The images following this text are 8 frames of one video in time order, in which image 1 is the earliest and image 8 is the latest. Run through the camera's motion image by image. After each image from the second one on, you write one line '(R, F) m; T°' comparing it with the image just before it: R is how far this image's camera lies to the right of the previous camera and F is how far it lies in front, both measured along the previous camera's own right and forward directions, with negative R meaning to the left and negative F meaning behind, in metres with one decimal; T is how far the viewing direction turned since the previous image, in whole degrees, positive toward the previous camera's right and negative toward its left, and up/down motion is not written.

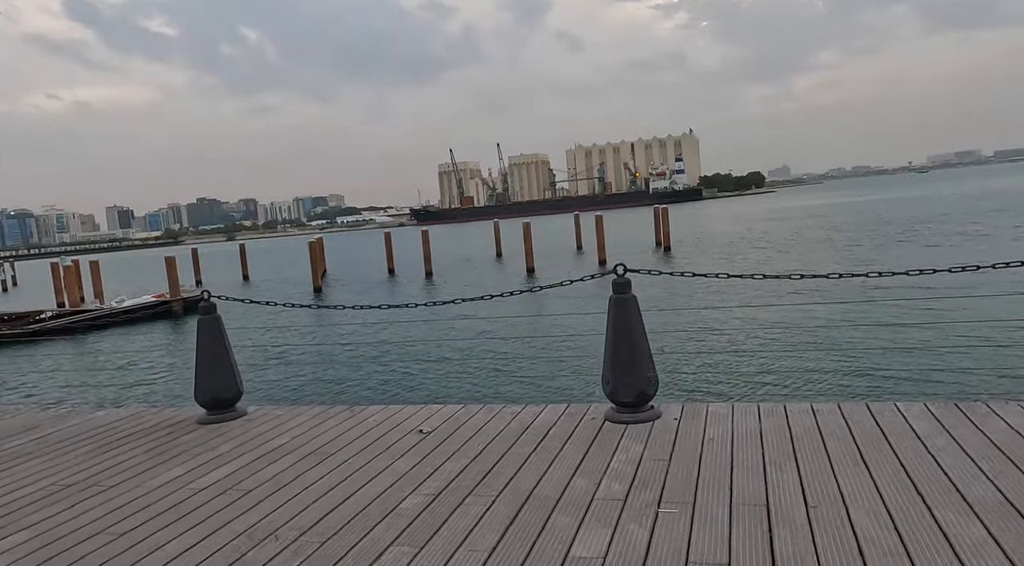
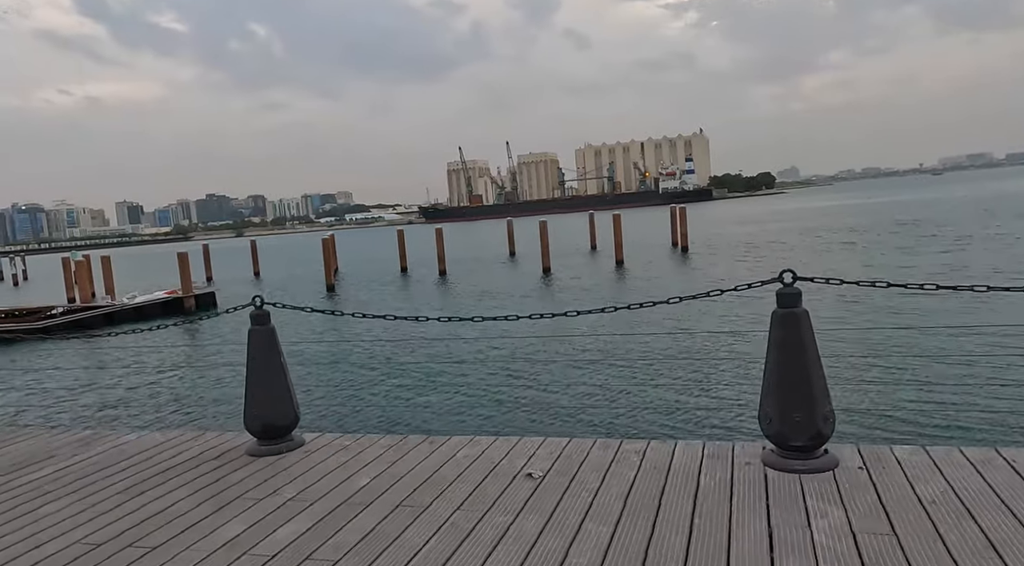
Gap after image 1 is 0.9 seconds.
(-0.3, +0.4) m; -1°
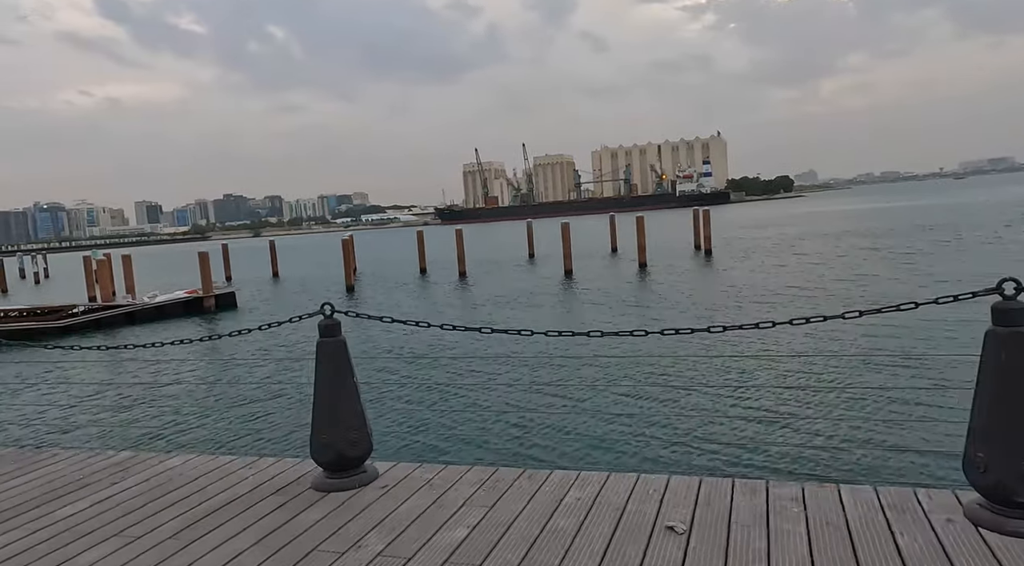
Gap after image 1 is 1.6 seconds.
(-0.2, +0.3) m; -1°
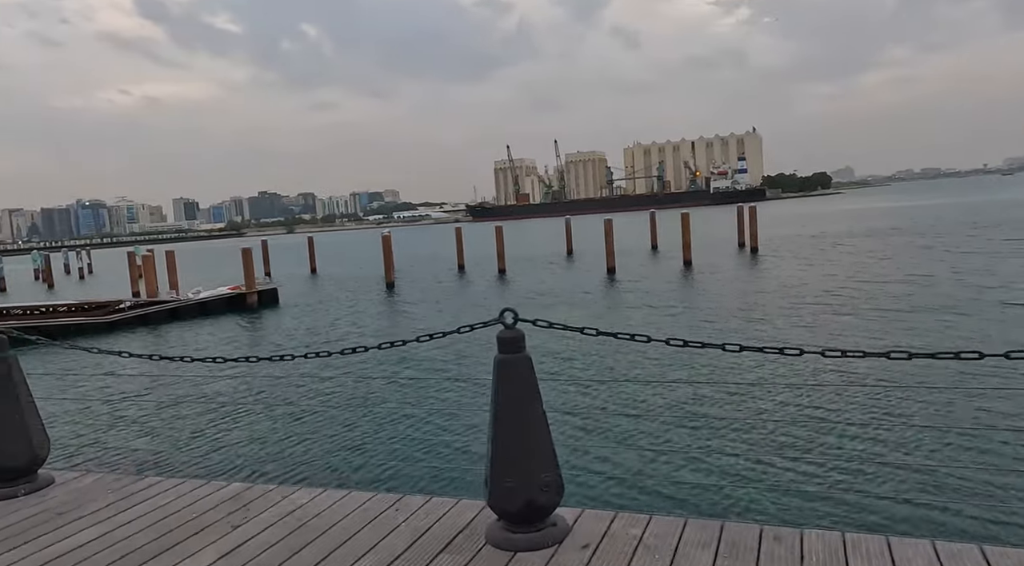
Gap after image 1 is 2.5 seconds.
(-0.4, +0.4) m; -2°
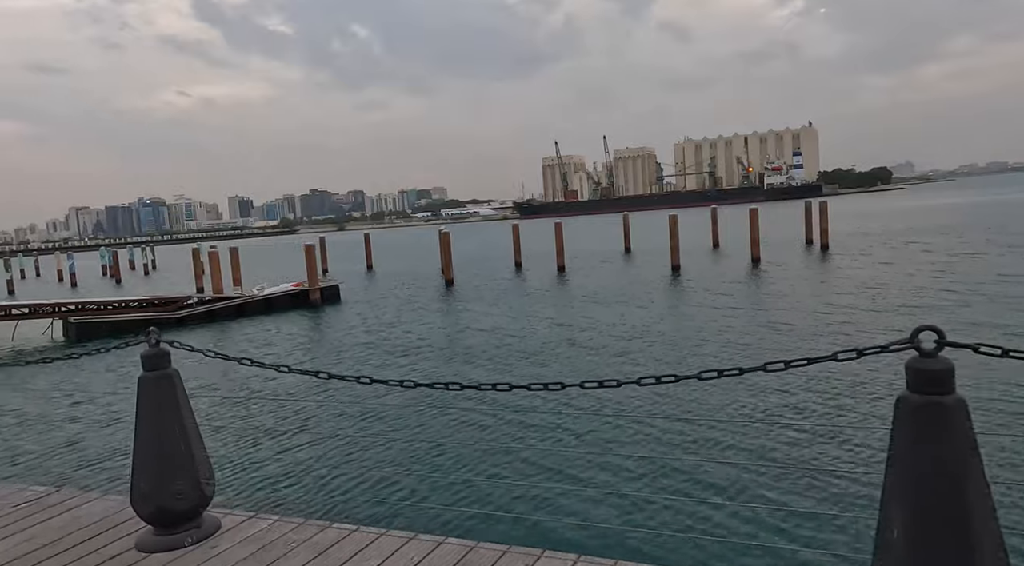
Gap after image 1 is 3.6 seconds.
(-0.5, +0.4) m; -4°
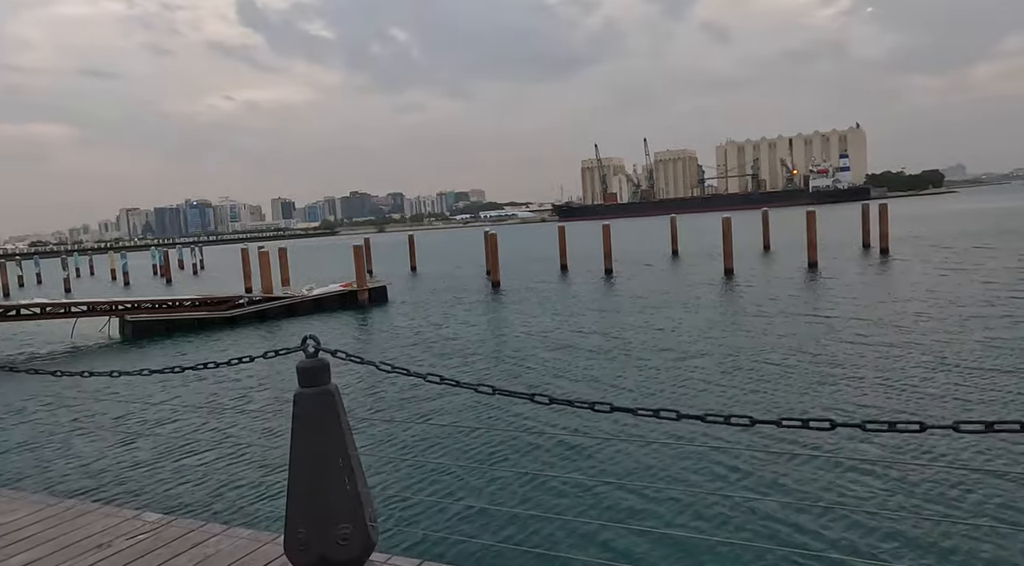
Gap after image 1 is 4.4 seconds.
(-0.3, +0.3) m; -3°
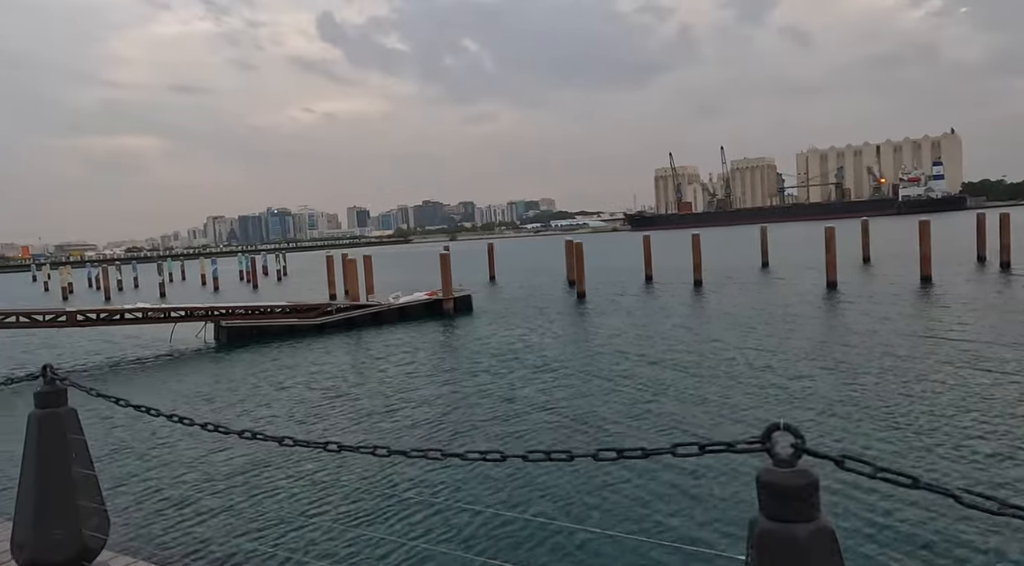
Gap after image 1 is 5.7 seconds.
(-0.5, +0.5) m; -5°
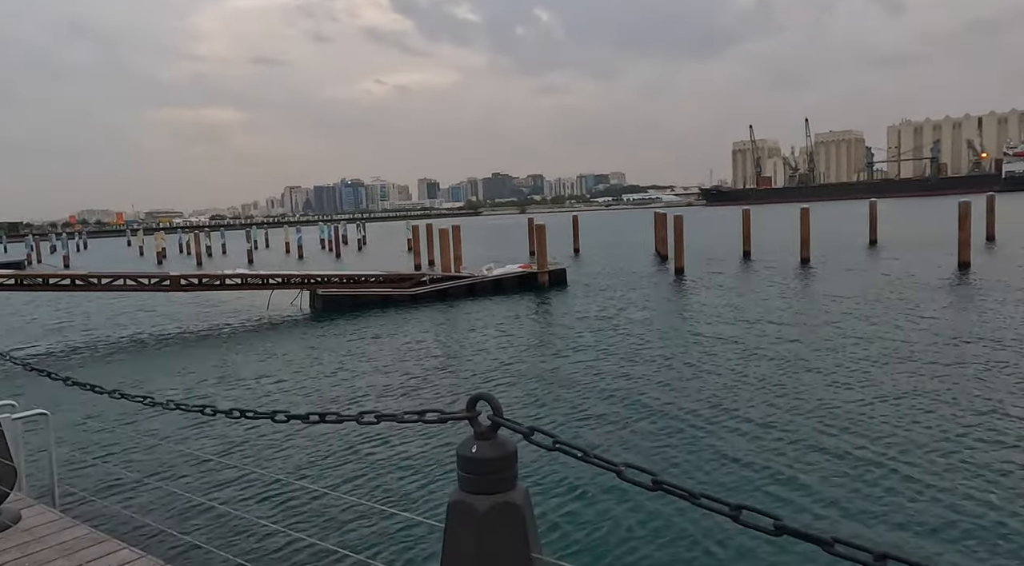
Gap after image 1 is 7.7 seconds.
(-0.8, +0.9) m; -5°
